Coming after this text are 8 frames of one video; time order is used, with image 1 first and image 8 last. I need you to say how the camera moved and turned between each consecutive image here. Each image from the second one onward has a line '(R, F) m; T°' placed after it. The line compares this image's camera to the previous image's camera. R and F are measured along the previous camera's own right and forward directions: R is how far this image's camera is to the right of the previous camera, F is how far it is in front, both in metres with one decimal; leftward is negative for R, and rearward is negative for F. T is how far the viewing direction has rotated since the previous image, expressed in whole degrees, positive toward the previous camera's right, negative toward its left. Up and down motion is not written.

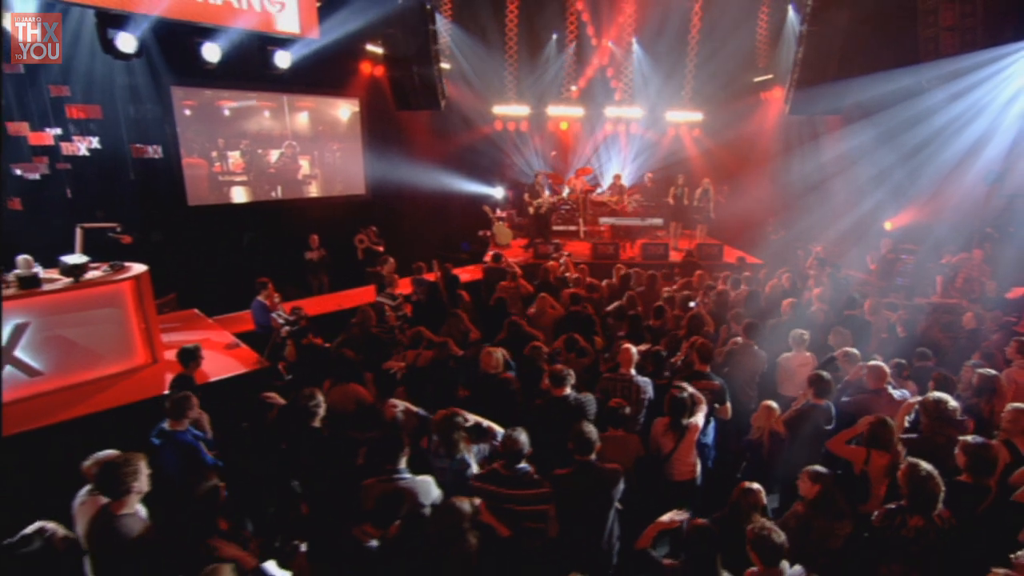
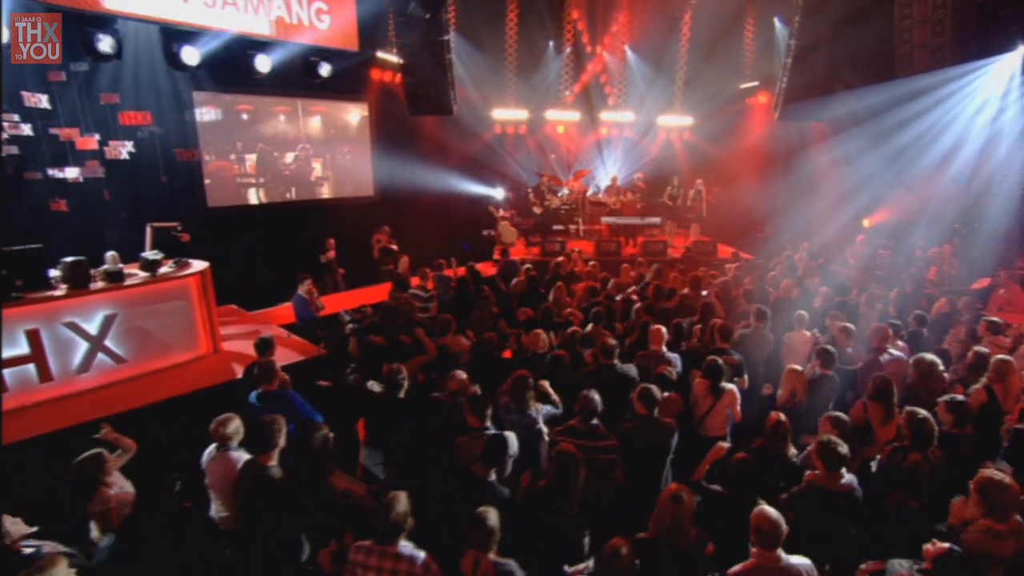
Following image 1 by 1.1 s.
(-0.5, -0.5) m; +2°
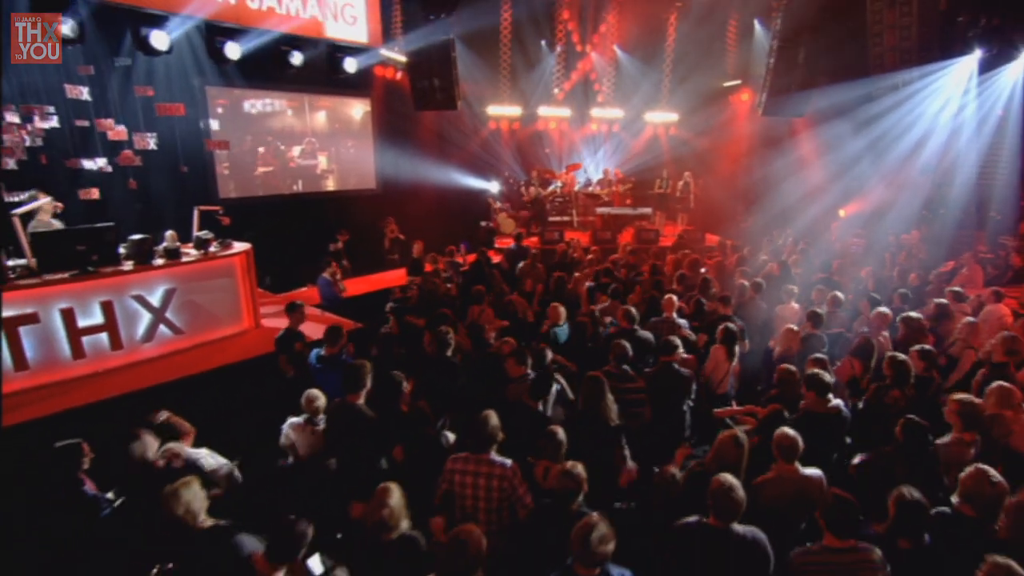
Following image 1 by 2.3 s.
(-0.4, -0.5) m; +2°
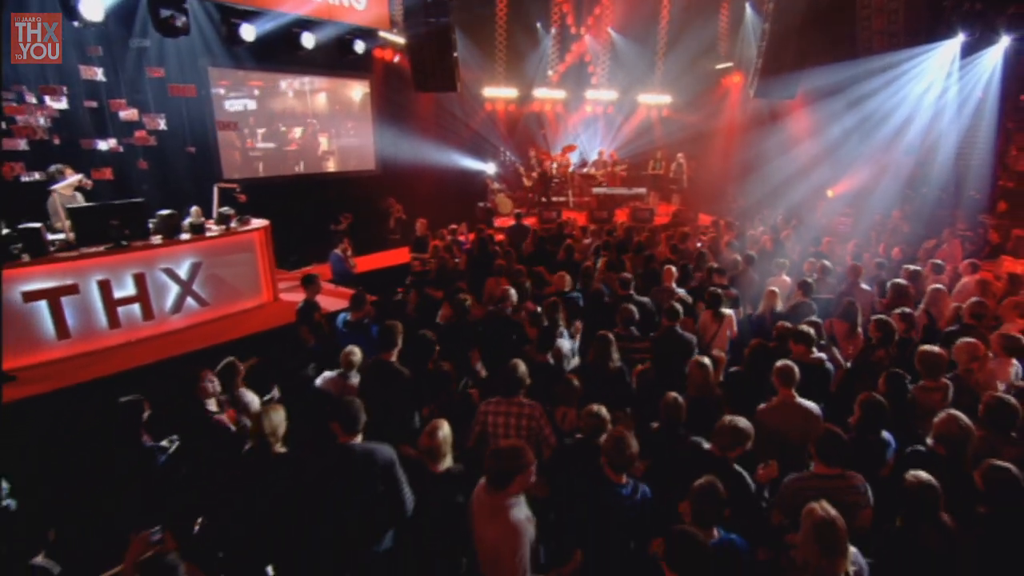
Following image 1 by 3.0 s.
(-0.2, -0.3) m; +1°
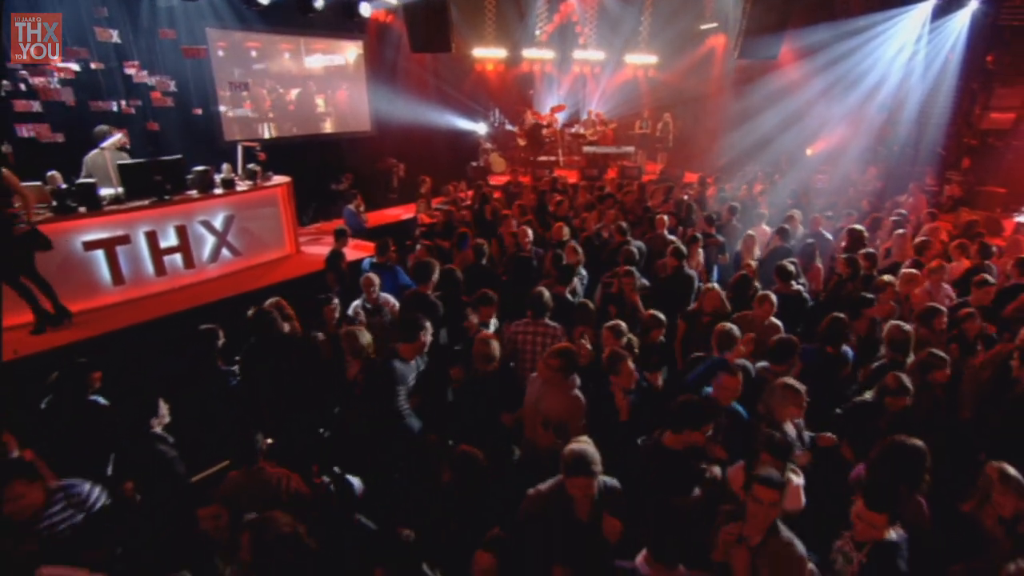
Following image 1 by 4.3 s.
(-0.3, -0.5) m; +2°
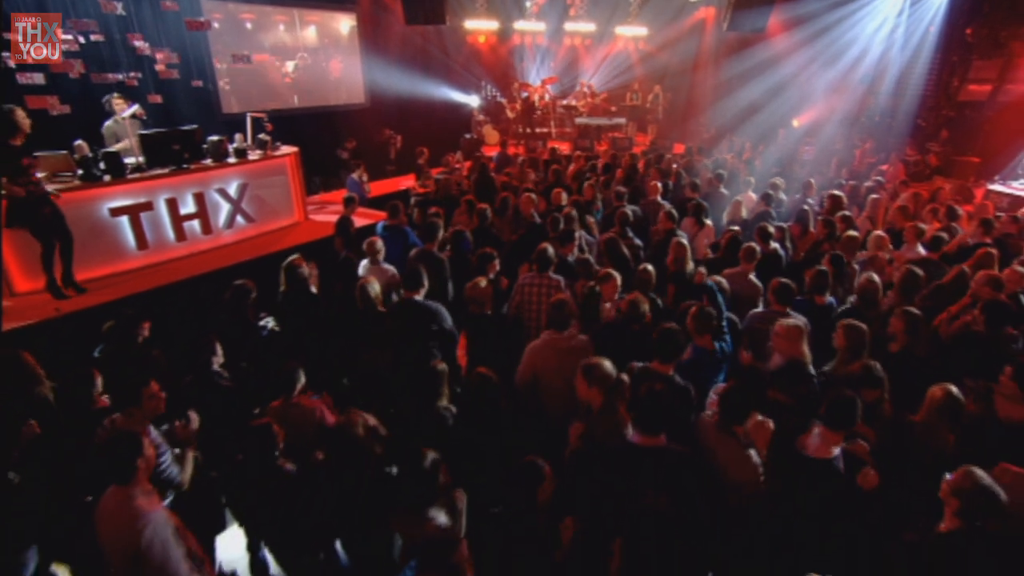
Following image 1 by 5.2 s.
(-0.1, -0.3) m; +1°
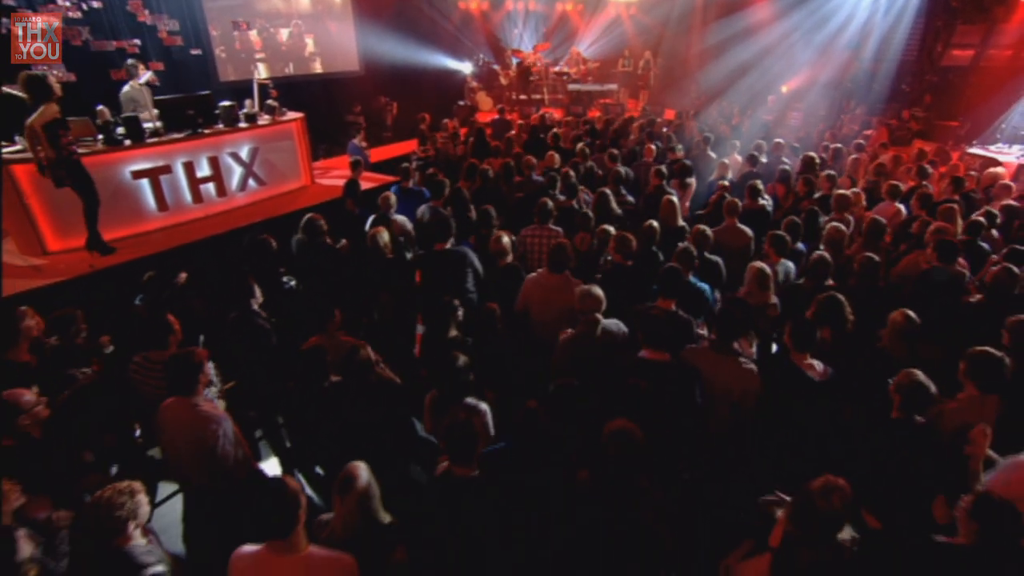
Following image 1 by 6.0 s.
(-0.1, -0.4) m; +1°
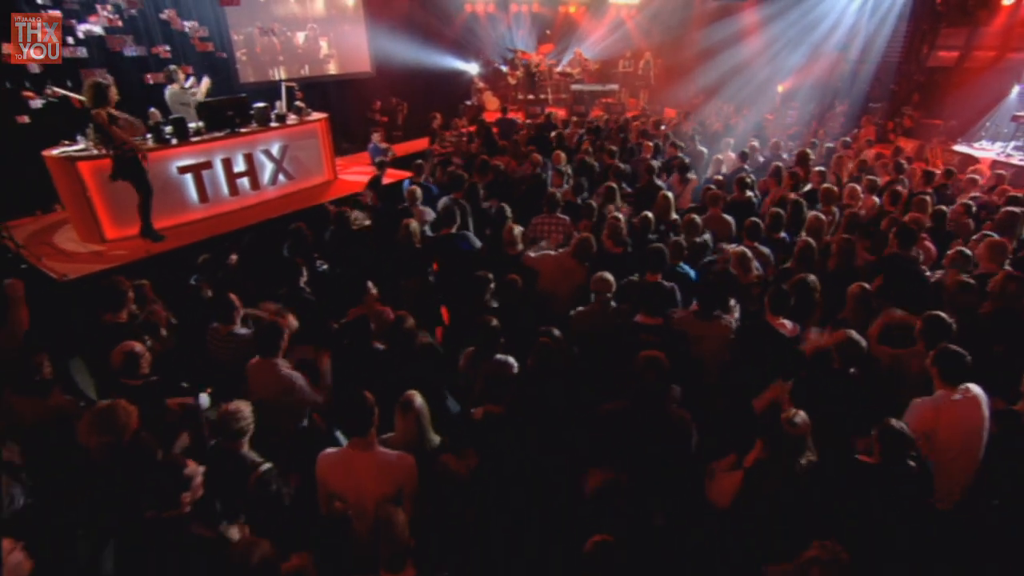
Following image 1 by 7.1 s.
(-0.1, -0.5) m; 0°
